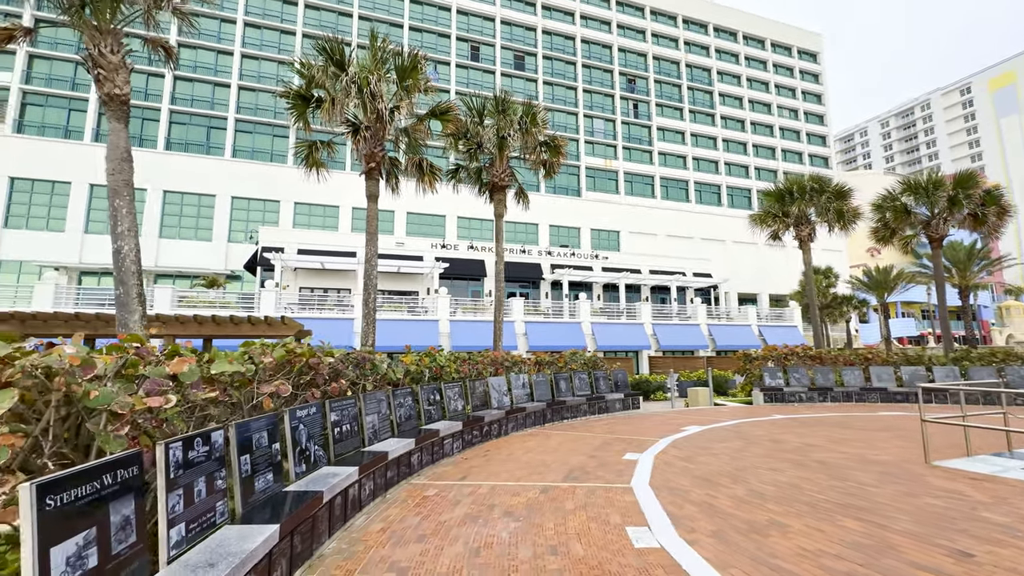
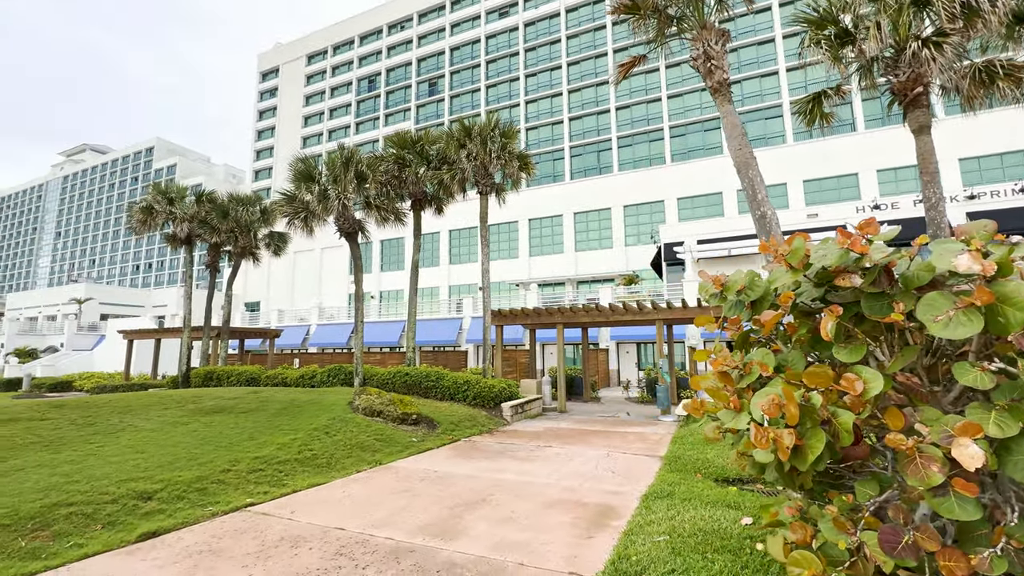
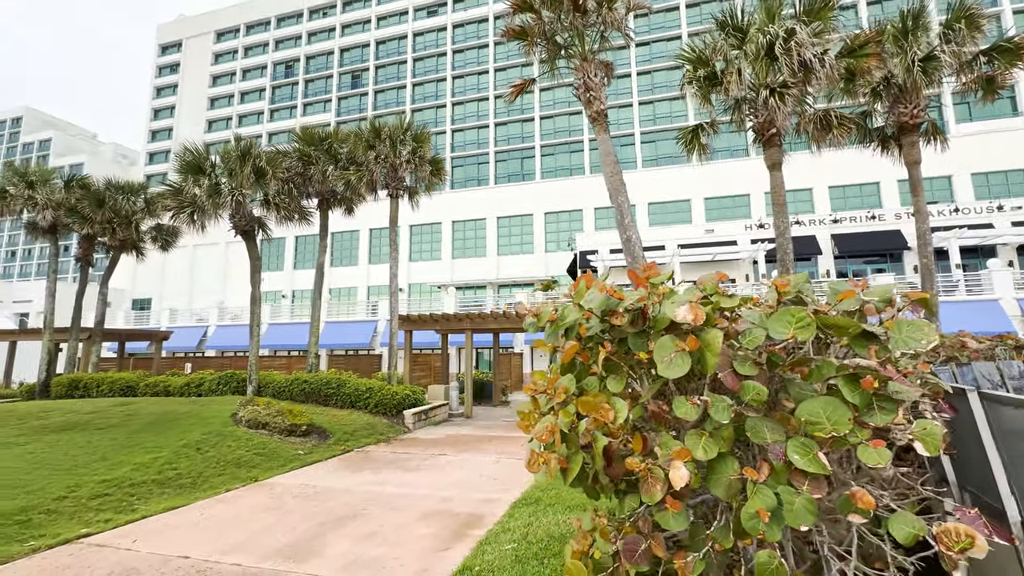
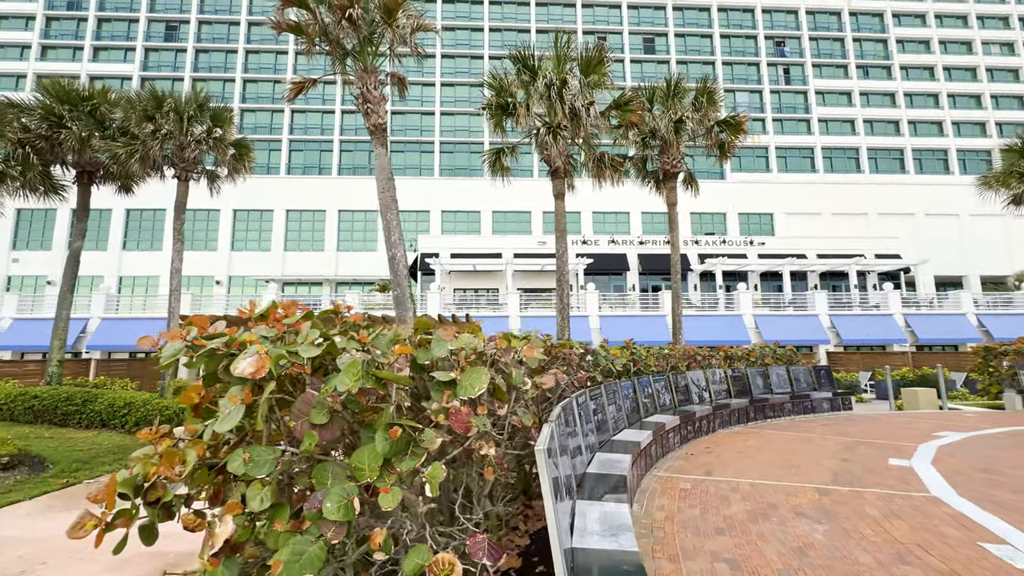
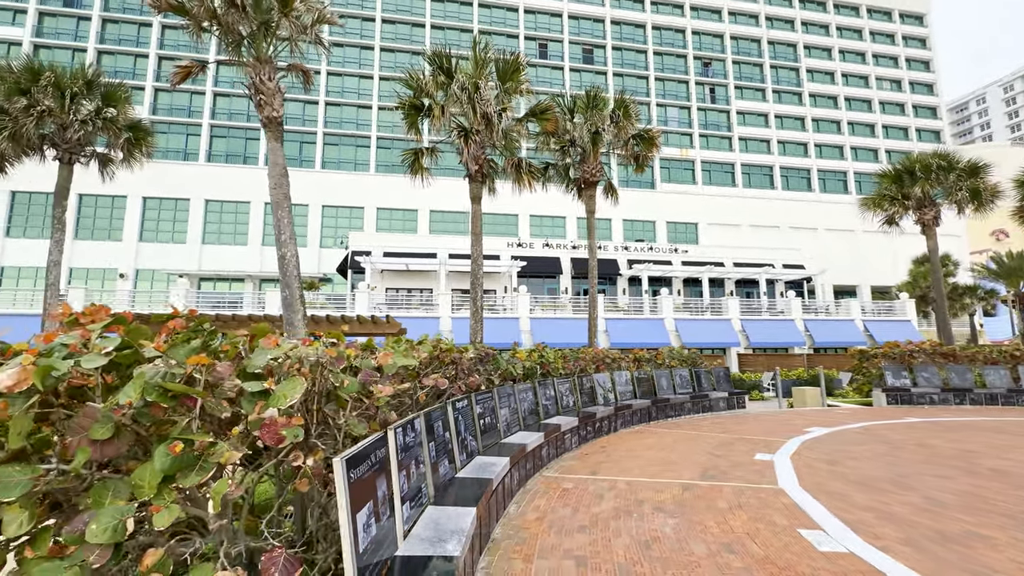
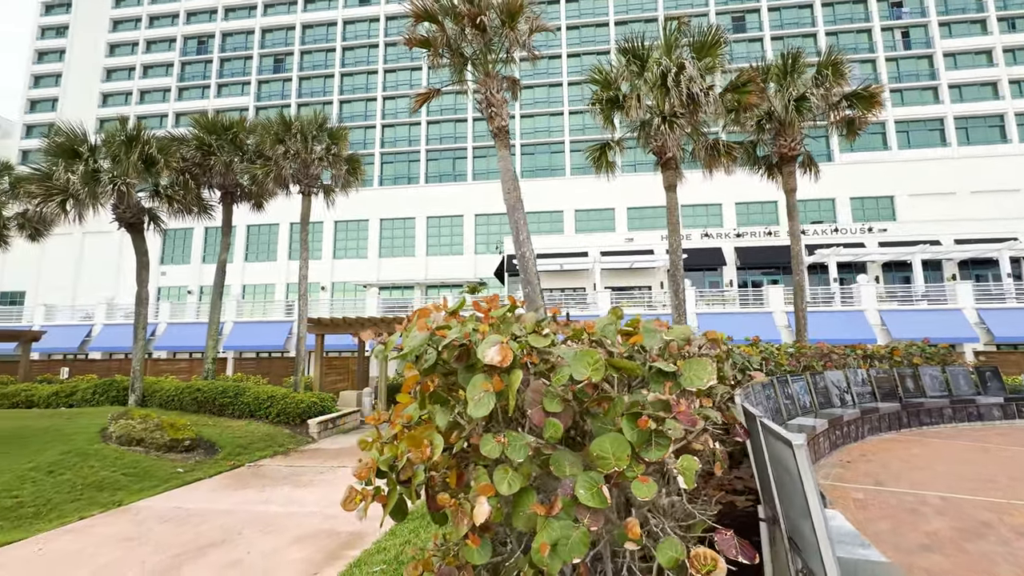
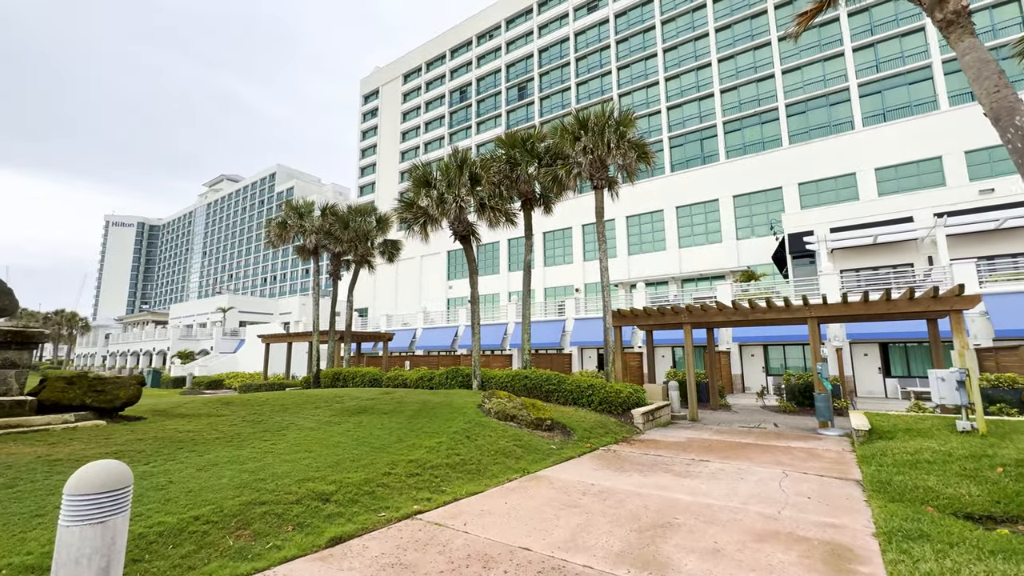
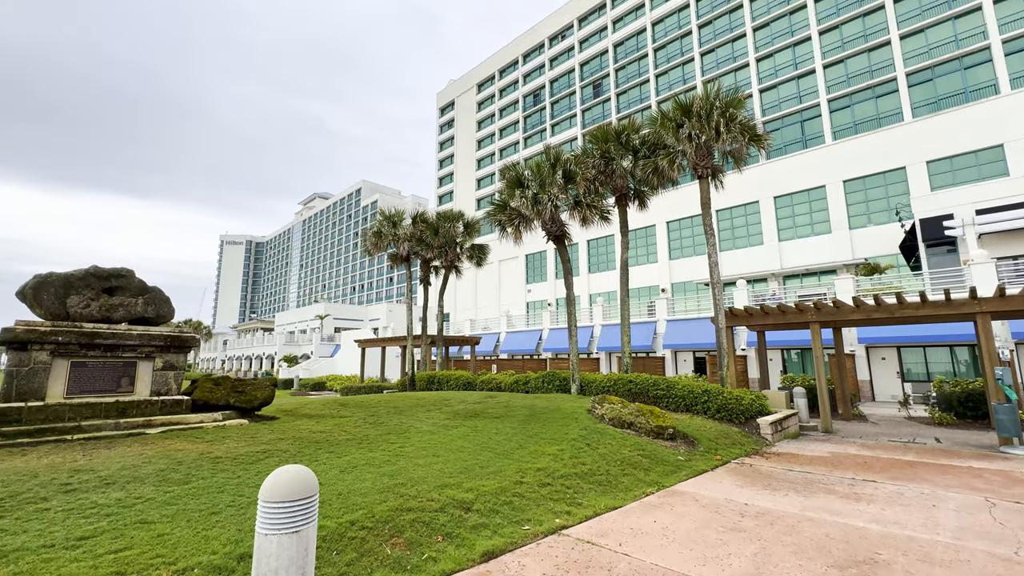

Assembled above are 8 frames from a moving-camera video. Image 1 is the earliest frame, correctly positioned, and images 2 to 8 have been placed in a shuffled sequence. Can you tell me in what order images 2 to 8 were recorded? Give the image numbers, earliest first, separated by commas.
5, 4, 6, 3, 2, 7, 8
